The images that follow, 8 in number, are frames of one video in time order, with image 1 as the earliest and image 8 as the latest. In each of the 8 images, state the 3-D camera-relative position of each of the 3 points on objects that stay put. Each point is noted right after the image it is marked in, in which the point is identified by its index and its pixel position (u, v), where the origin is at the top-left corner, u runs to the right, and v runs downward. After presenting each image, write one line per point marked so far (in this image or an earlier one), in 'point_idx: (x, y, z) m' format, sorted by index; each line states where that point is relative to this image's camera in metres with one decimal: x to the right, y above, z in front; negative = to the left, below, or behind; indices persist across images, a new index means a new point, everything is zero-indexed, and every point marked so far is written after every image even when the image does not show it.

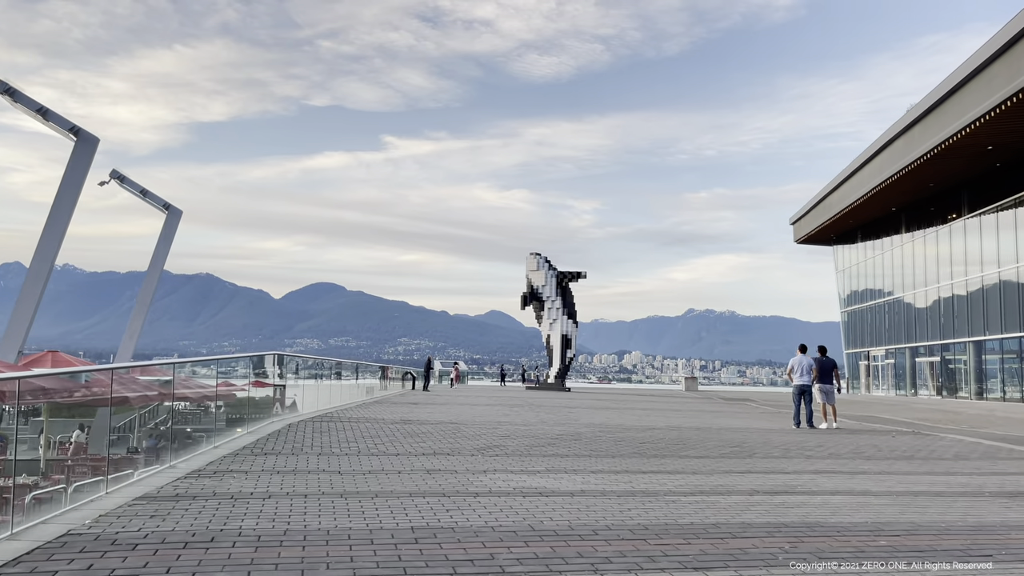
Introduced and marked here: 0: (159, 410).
0: (-4.9, -1.7, +12.7) m
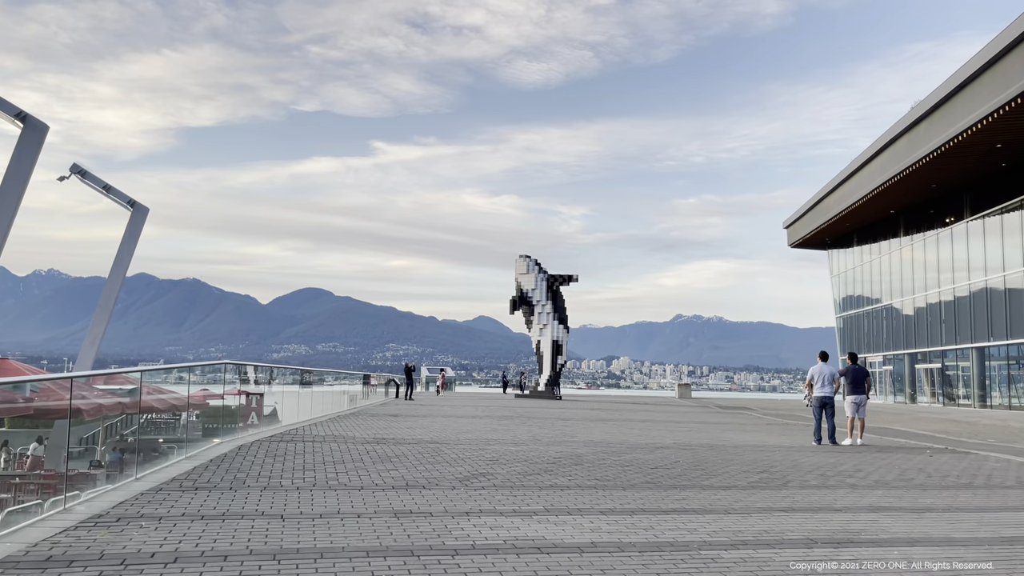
0: (-5.0, -1.8, +11.8) m
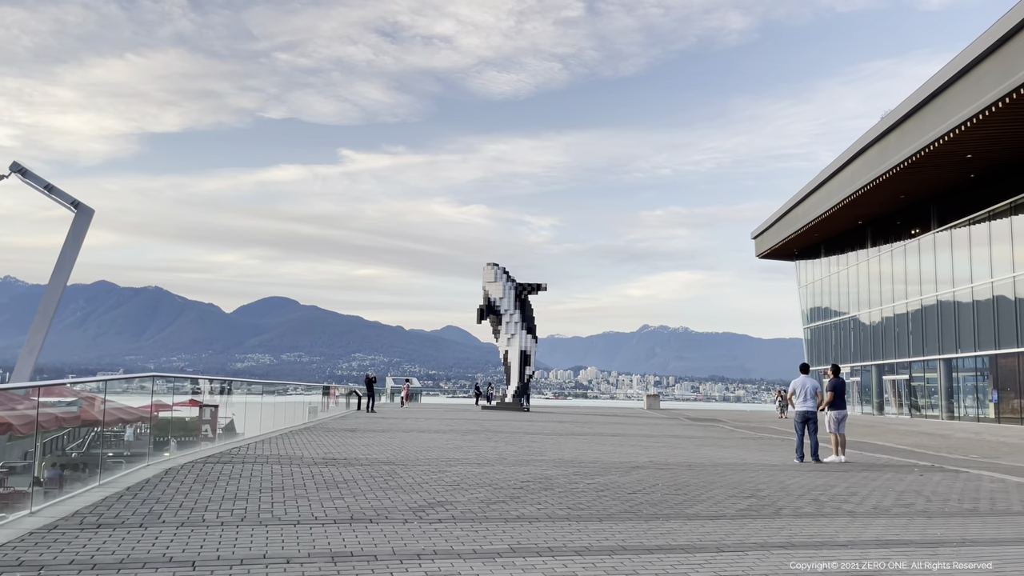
0: (-5.5, -1.8, +11.2) m
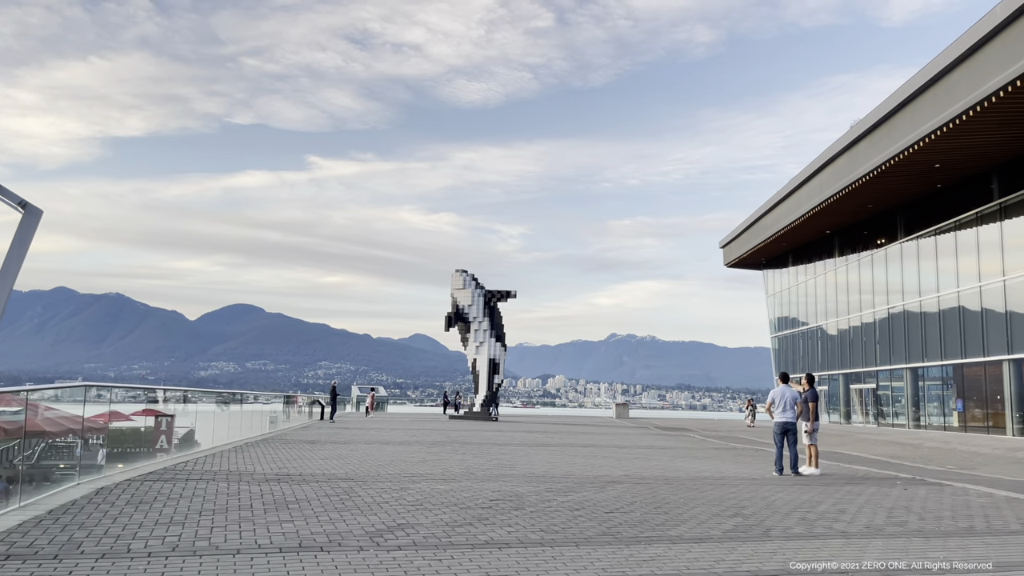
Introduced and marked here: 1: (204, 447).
0: (-5.9, -1.9, +10.7) m
1: (-6.8, -3.5, +19.8) m
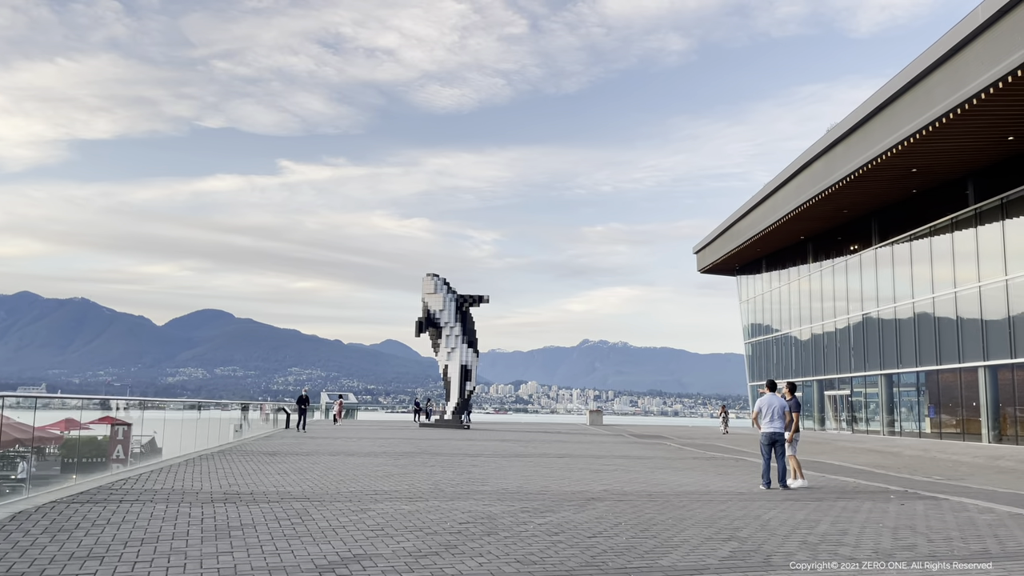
0: (-6.2, -1.9, +10.1) m
1: (-7.4, -3.6, +19.2) m
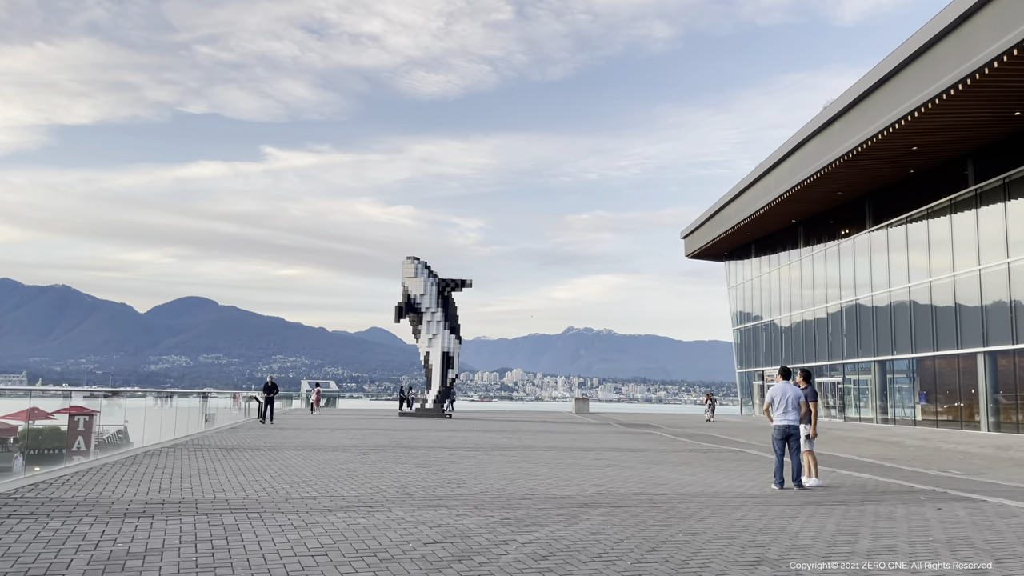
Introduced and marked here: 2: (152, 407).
0: (-6.3, -1.7, +9.3) m
1: (-7.7, -3.2, +18.4) m
2: (-7.8, -2.6, +19.8) m
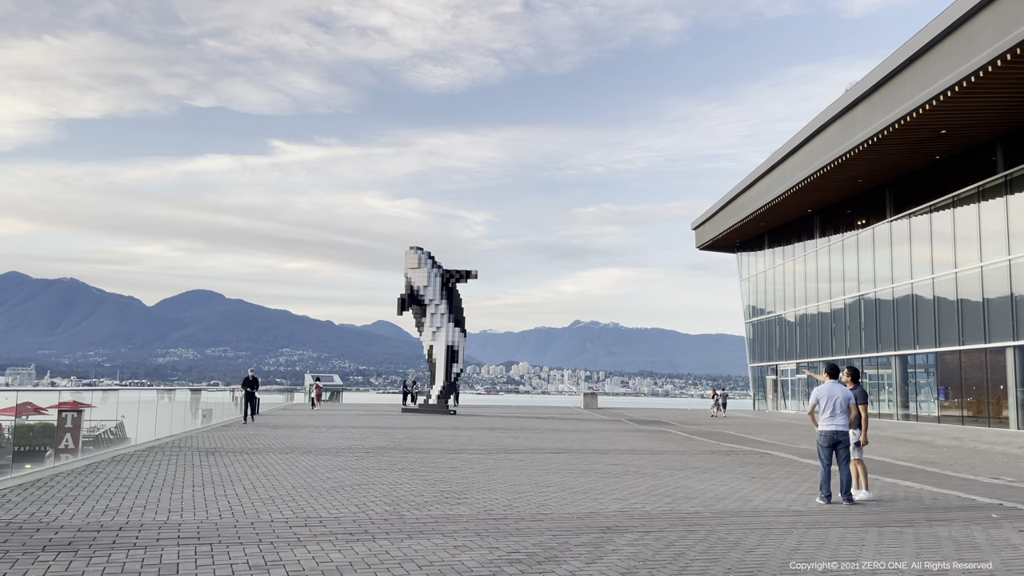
0: (-6.2, -1.6, +9.0) m
1: (-7.4, -3.1, +18.1) m
2: (-7.6, -2.5, +19.5) m
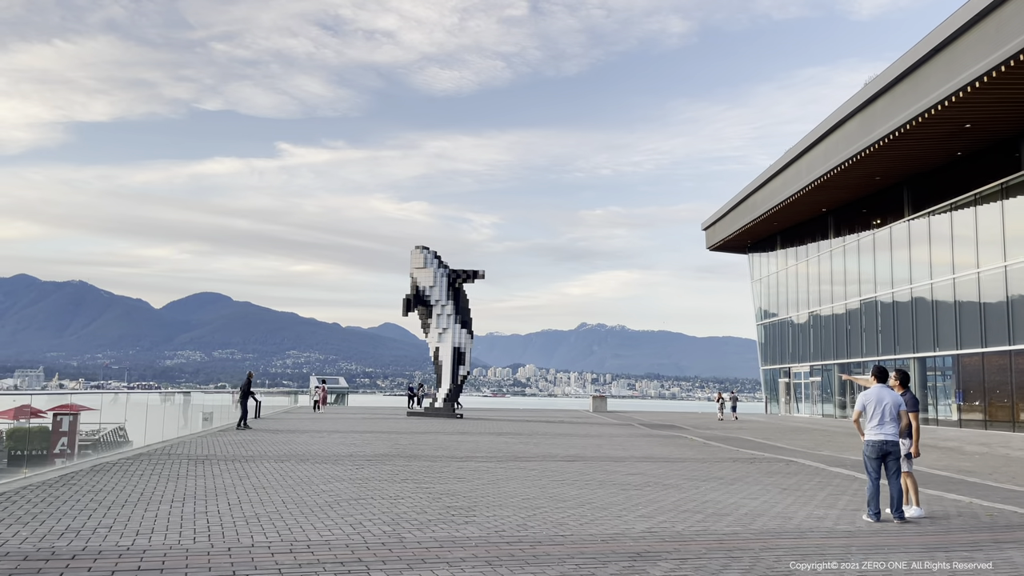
0: (-6.0, -1.6, +8.6) m
1: (-7.2, -3.1, +17.7) m
2: (-7.4, -2.5, +19.1) m
